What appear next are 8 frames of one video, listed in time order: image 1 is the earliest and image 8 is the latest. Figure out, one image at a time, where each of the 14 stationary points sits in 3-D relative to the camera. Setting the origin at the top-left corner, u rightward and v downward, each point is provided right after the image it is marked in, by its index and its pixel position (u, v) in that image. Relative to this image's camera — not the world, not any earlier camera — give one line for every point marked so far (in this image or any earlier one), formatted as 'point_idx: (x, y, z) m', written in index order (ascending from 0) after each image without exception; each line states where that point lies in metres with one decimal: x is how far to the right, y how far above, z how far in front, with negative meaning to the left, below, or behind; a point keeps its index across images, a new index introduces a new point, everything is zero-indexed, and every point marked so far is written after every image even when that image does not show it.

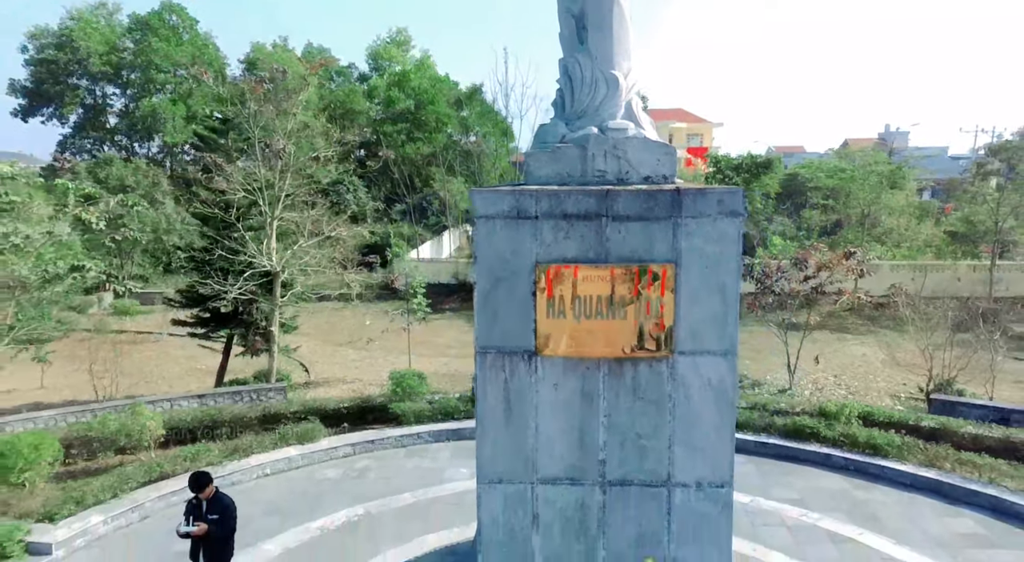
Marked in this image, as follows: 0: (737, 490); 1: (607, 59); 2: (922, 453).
0: (+2.3, -2.0, +6.3) m
1: (+0.5, +1.2, +3.3) m
2: (+4.5, -1.8, +6.7) m
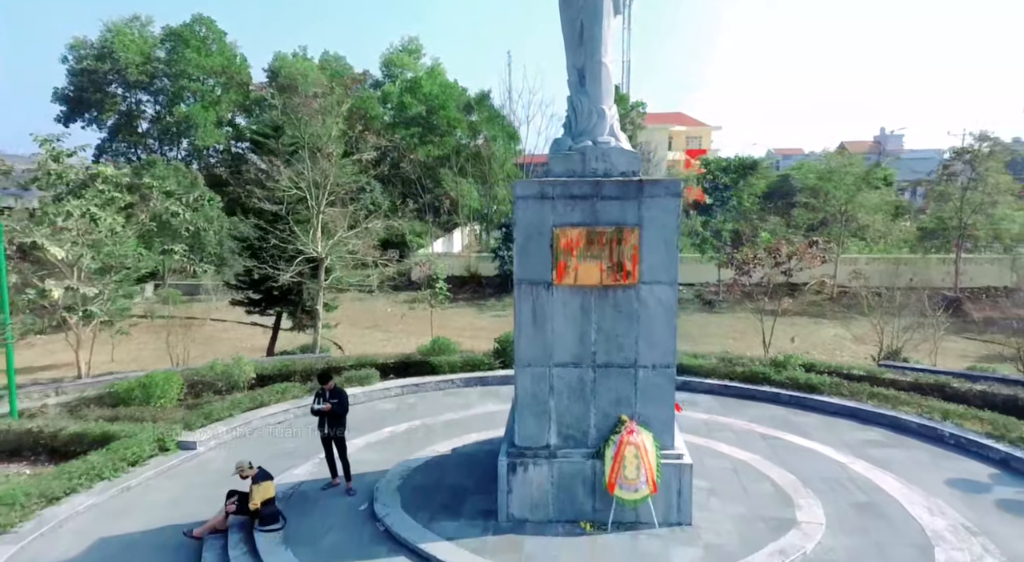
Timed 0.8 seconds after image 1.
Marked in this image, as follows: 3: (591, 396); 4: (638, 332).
0: (+2.5, -1.6, +8.2) m
1: (+0.7, +1.6, +5.3) m
2: (+4.7, -1.5, +8.7) m
3: (+0.7, -1.0, +5.3) m
4: (+1.1, -0.5, +5.2) m
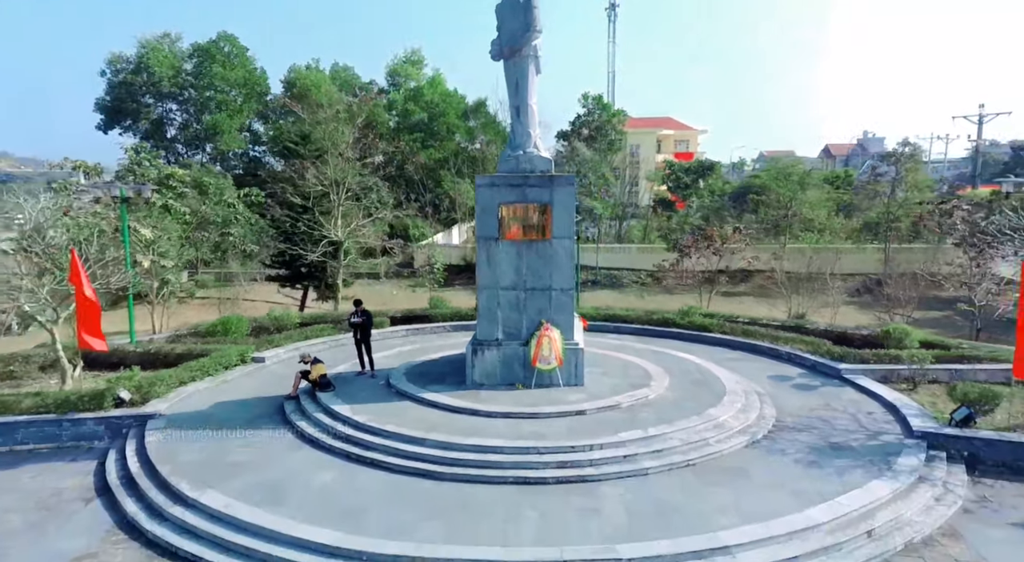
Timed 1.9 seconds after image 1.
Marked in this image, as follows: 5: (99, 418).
0: (+2.0, -1.1, +11.5) m
1: (+0.2, +2.2, +8.6) m
2: (+4.2, -0.9, +11.9) m
3: (+0.2, -0.4, +8.6) m
4: (+0.5, +0.1, +8.5) m
5: (-5.3, -1.8, +7.9) m
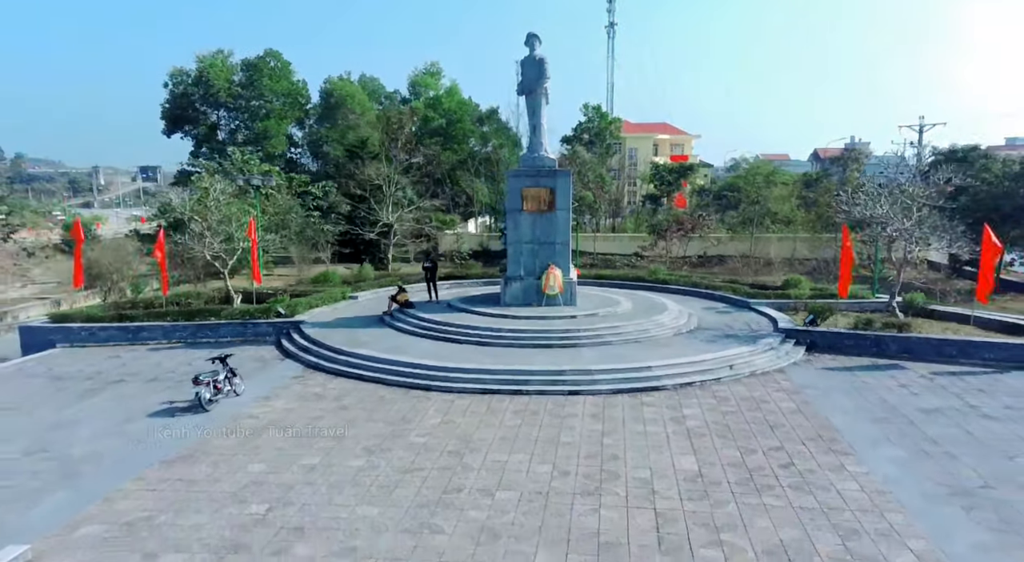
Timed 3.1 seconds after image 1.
0: (+2.4, -0.2, +16.2) m
1: (+0.6, +3.1, +13.3) m
2: (+4.6, 0.0, +16.6) m
3: (+0.6, +0.5, +13.3) m
4: (+0.9, +1.1, +13.1) m
5: (-5.0, -0.8, +12.6) m
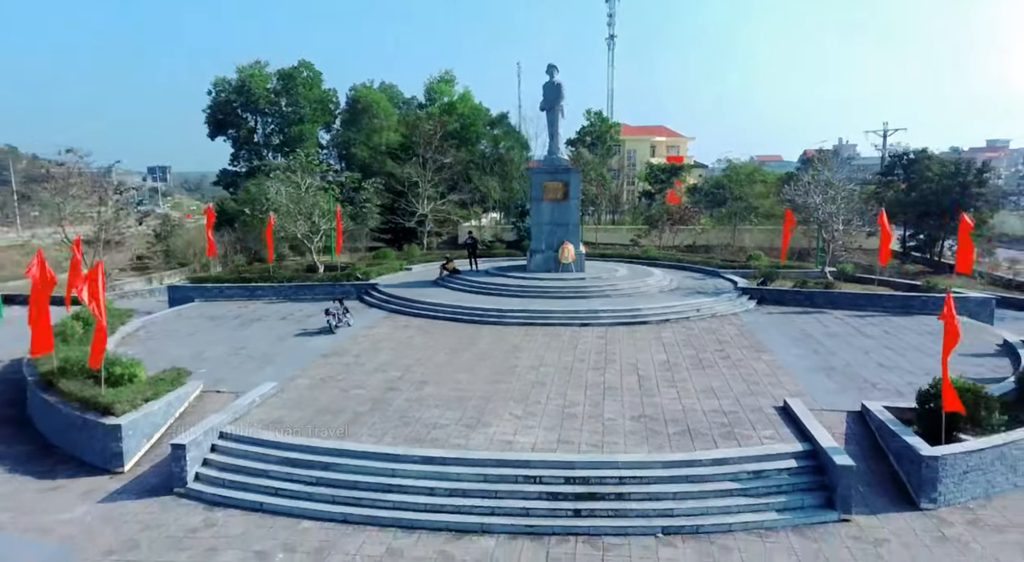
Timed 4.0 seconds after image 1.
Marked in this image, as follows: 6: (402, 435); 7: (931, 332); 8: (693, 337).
0: (+3.1, +0.6, +20.2) m
1: (+1.3, +3.9, +17.3) m
2: (+5.3, +0.8, +20.6) m
3: (+1.2, +1.3, +17.3) m
4: (+1.6, +1.8, +17.2) m
5: (-4.3, -0.1, +16.7) m
6: (-1.5, -2.0, +8.0) m
7: (+8.8, -1.0, +12.9) m
8: (+3.7, -1.2, +12.7) m
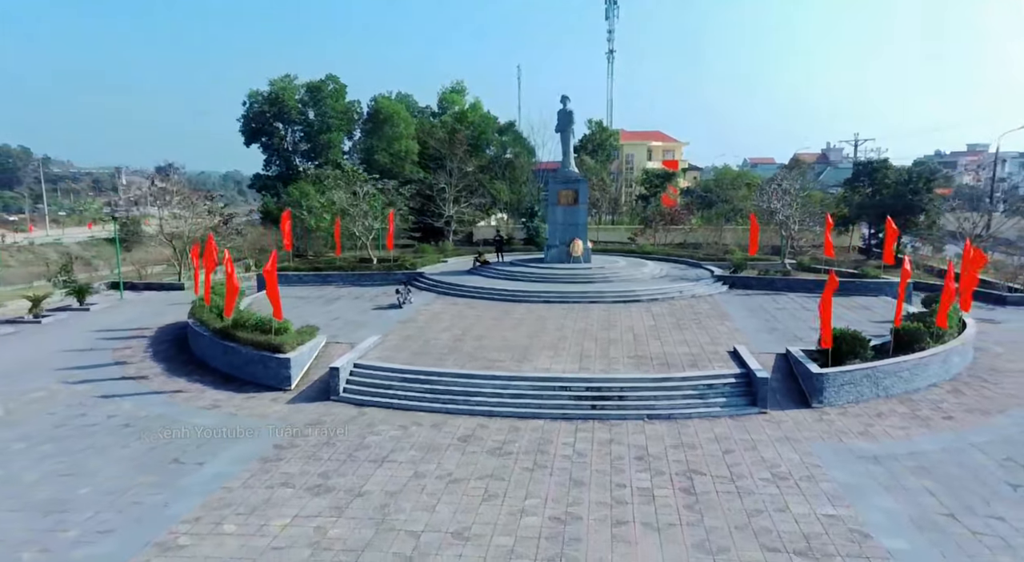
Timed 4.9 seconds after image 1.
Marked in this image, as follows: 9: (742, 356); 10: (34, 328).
0: (+3.8, +1.0, +24.2) m
1: (+2.0, +4.2, +21.2) m
2: (+5.9, +1.1, +24.6) m
3: (+1.9, +1.6, +21.2) m
4: (+2.3, +2.2, +21.1) m
5: (-3.6, +0.3, +20.6) m
6: (-0.7, -1.7, +11.9) m
7: (+9.5, -0.6, +16.9) m
8: (+4.4, -0.8, +16.7) m
9: (+4.5, -1.5, +12.1) m
10: (-12.4, -1.1, +15.9) m
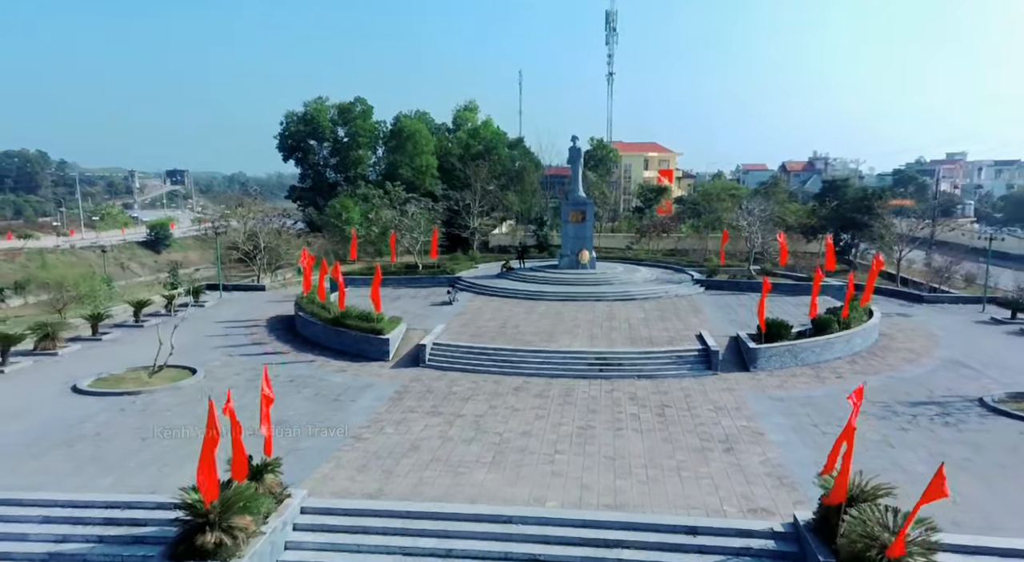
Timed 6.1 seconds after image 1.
0: (+4.6, +0.8, +29.3) m
1: (+2.8, +4.1, +26.4) m
2: (+6.8, +1.0, +29.7) m
3: (+2.7, +1.5, +26.3) m
4: (+3.1, +2.1, +26.2) m
5: (-2.8, +0.2, +25.7) m
6: (+0.1, -1.8, +17.0) m
7: (+10.3, -0.7, +22.0) m
8: (+5.3, -0.9, +21.8) m
9: (+5.4, -1.6, +17.2) m
10: (-11.5, -1.2, +21.0) m
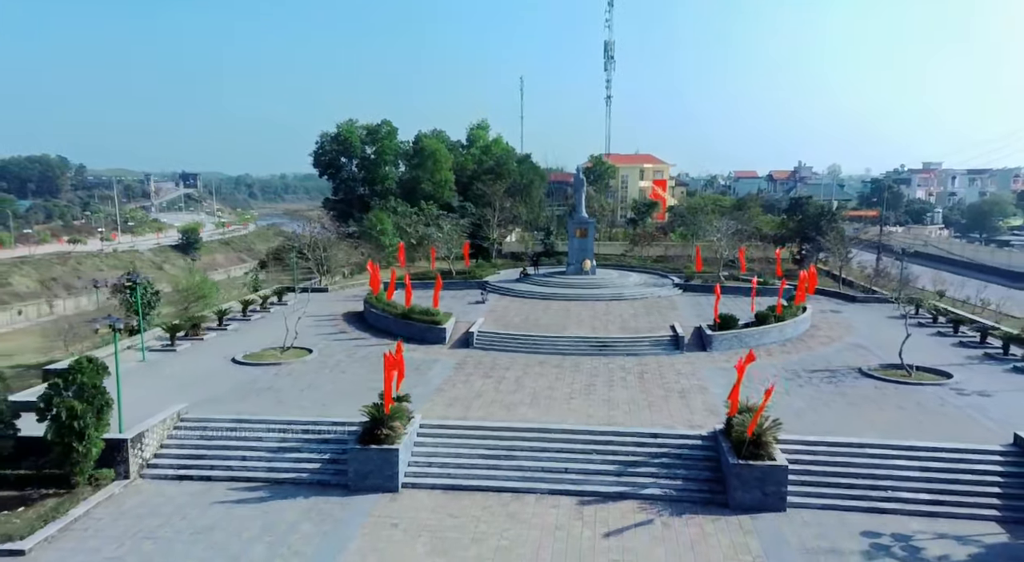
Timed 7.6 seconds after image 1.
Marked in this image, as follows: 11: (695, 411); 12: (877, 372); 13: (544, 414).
0: (+5.5, +0.7, +35.6) m
1: (+3.7, +3.9, +32.6) m
2: (+7.6, +0.8, +36.0) m
3: (+3.6, +1.4, +32.6) m
4: (+4.0, +1.9, +32.5) m
5: (-1.9, 0.0, +32.0) m
6: (+1.0, -1.9, +23.3) m
7: (+11.2, -0.9, +28.3) m
8: (+6.1, -1.1, +28.1) m
9: (+6.3, -1.8, +23.5) m
10: (-10.7, -1.3, +27.2) m
11: (+5.0, -3.5, +16.7) m
12: (+11.6, -2.9, +19.5) m
13: (+0.9, -3.6, +16.7) m
